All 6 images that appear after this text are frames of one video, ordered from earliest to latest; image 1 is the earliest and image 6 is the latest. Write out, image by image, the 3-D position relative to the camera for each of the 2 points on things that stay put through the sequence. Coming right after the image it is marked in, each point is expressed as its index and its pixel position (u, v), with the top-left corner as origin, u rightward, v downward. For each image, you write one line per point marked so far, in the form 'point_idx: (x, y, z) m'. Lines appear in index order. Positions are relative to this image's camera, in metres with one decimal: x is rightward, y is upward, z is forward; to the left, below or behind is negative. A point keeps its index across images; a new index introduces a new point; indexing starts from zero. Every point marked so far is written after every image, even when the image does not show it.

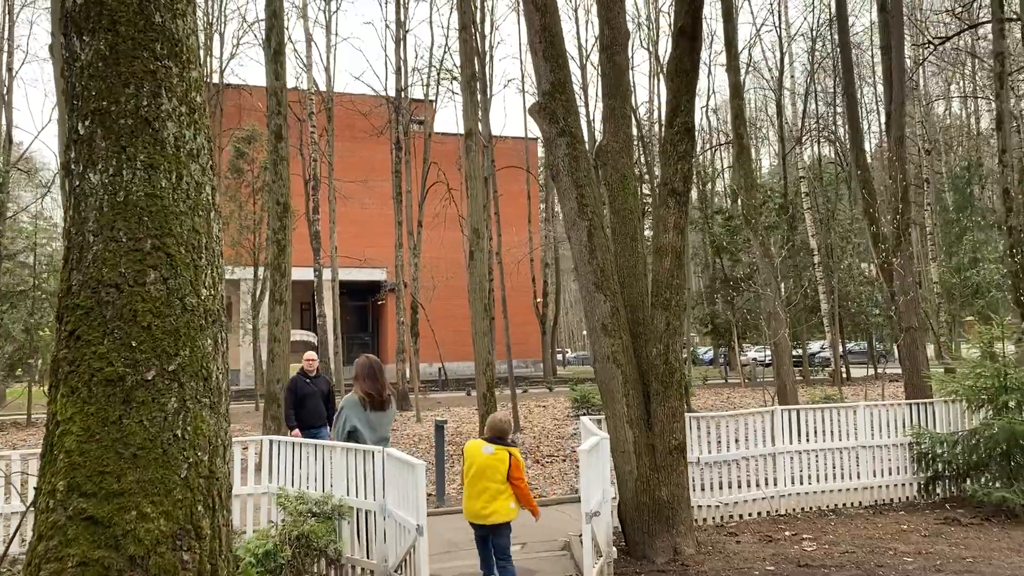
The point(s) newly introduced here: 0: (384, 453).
0: (-0.8, -1.0, +5.4) m
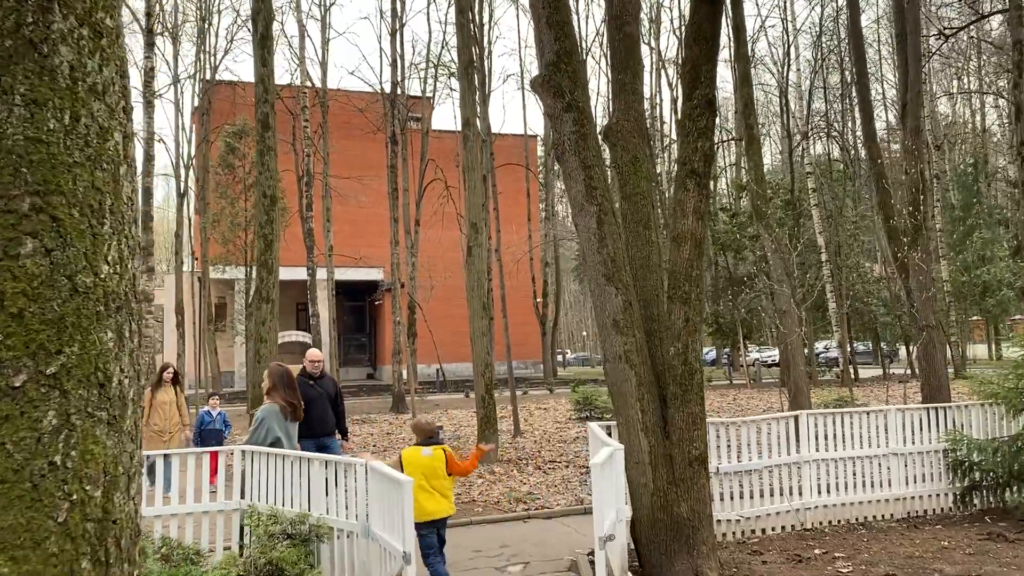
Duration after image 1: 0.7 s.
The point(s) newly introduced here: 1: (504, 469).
0: (-0.8, -1.0, +4.8) m
1: (-0.1, -2.4, +11.5) m
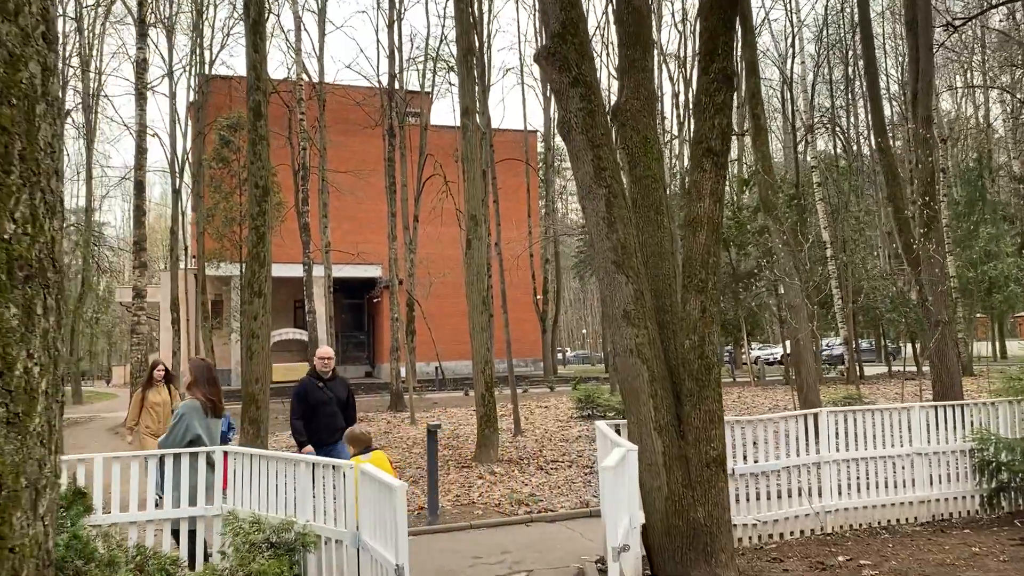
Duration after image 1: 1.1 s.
0: (-0.8, -0.9, +4.4) m
1: (-0.1, -2.3, +11.0) m
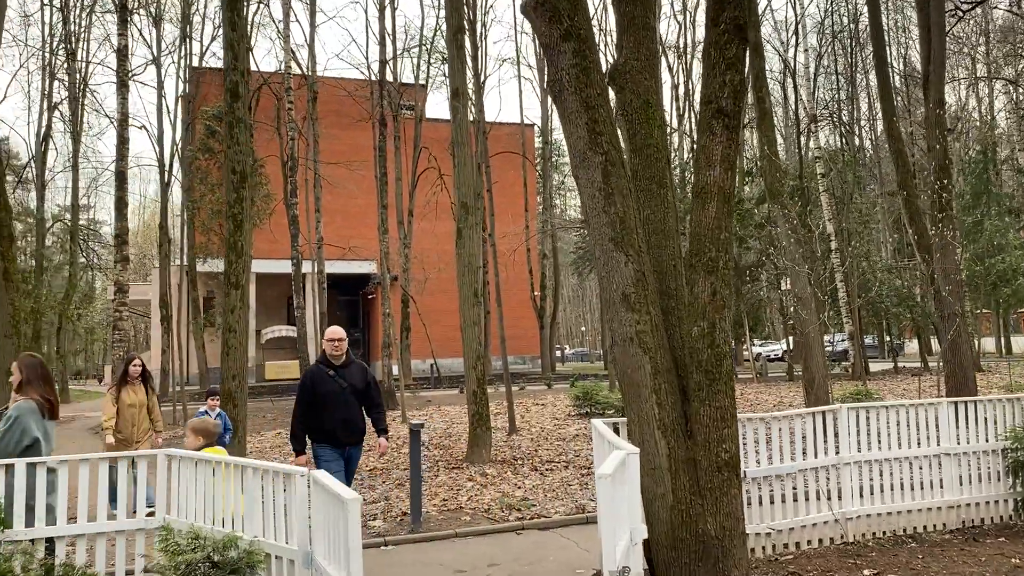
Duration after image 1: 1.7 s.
0: (-0.9, -0.8, +3.7) m
1: (-0.2, -2.2, +10.4) m
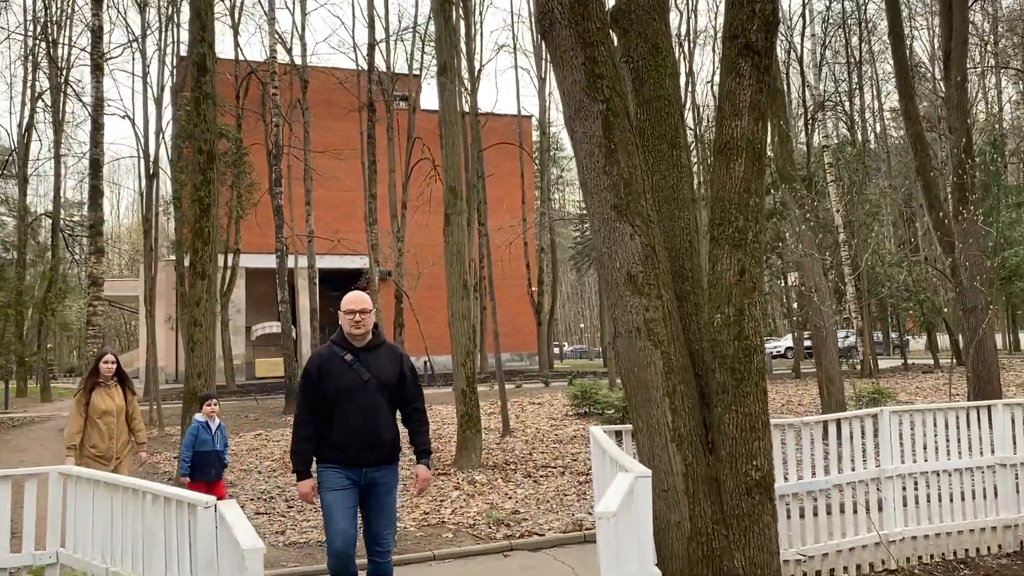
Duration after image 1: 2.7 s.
0: (-1.0, -0.7, +2.8) m
1: (-0.3, -2.1, +9.5) m
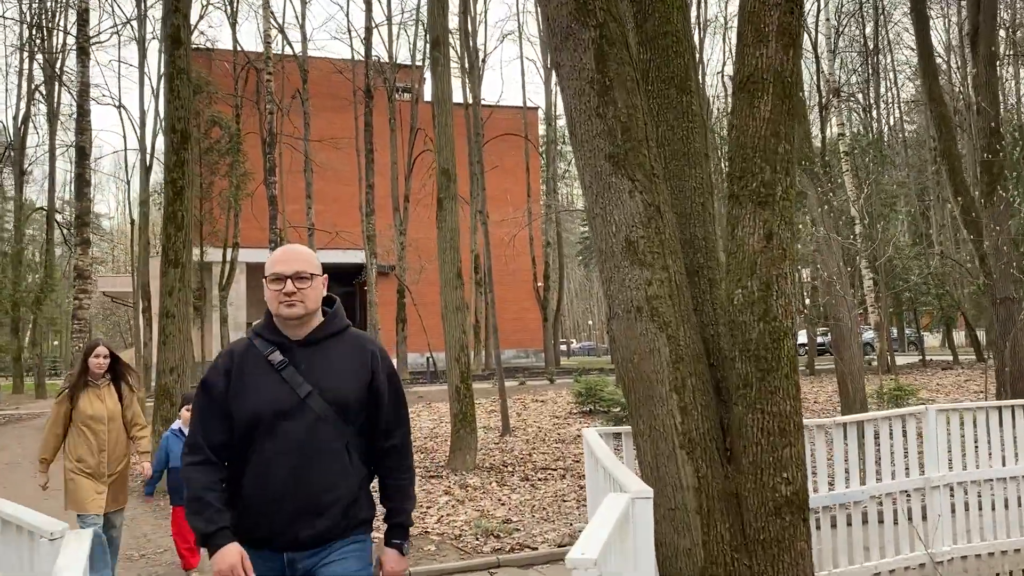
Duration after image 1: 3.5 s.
0: (-1.1, -0.6, +2.1) m
1: (-0.3, -2.0, +8.8) m
